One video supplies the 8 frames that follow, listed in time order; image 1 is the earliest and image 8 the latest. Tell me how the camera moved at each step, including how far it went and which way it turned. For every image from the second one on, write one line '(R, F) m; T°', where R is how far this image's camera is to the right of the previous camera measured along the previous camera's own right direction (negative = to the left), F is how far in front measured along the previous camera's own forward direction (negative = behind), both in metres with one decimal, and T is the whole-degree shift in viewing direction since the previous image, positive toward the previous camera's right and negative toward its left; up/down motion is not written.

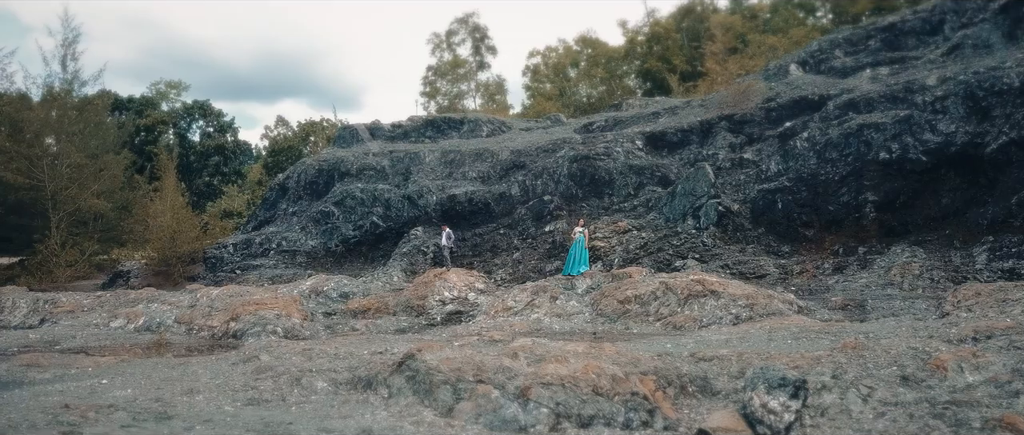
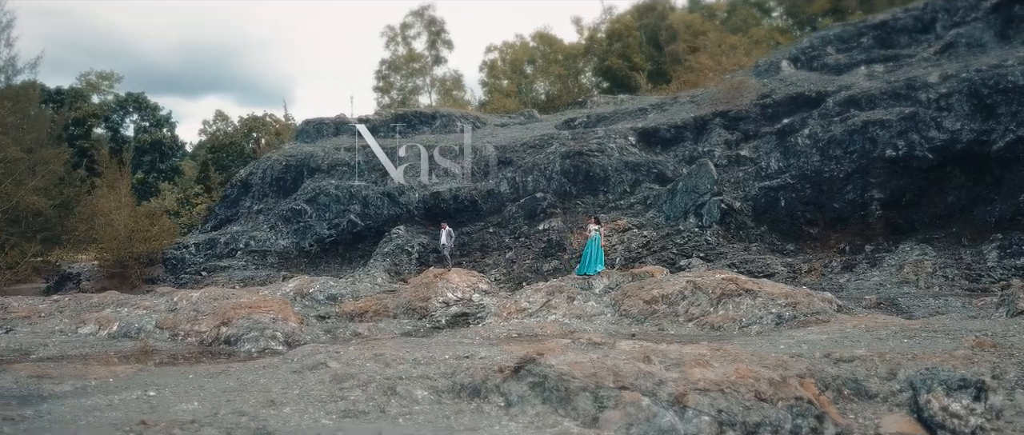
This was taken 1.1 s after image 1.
(-1.8, +0.8) m; +6°
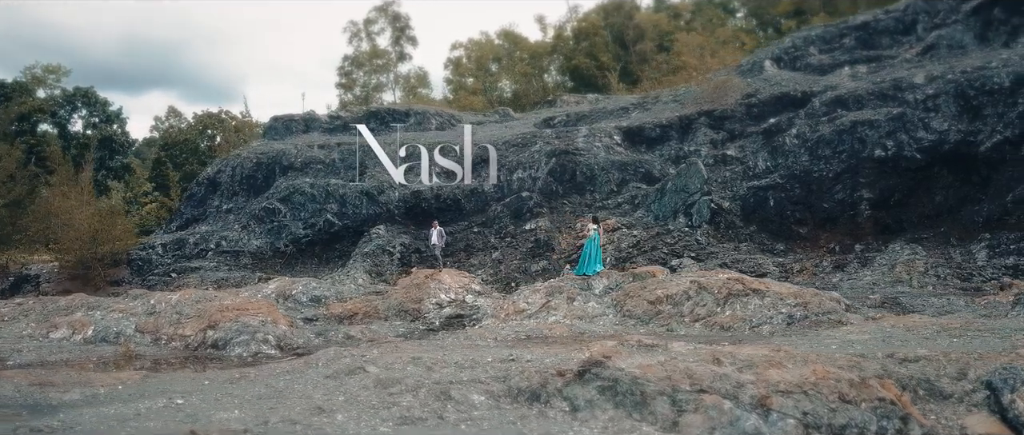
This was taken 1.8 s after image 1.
(-1.0, +0.3) m; +4°
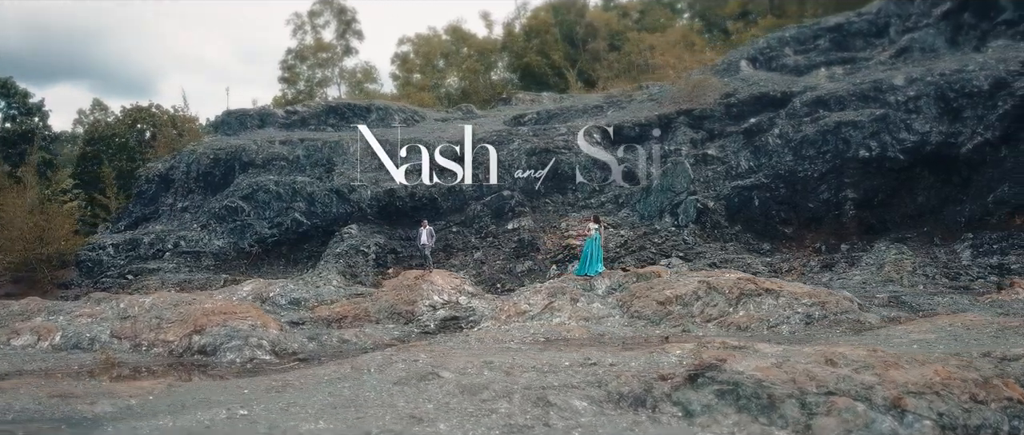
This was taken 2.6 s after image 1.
(-1.5, +0.5) m; +6°
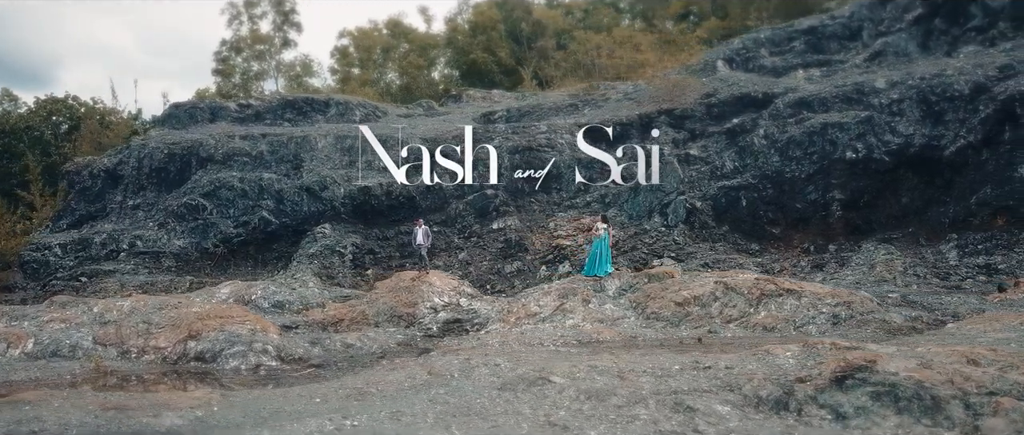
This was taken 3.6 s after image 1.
(-1.8, +0.6) m; +6°
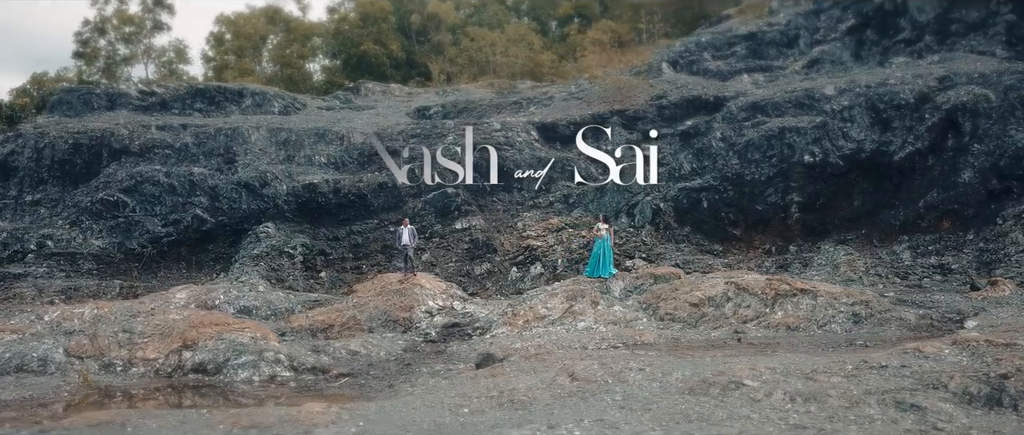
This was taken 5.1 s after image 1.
(-2.8, +0.9) m; +11°
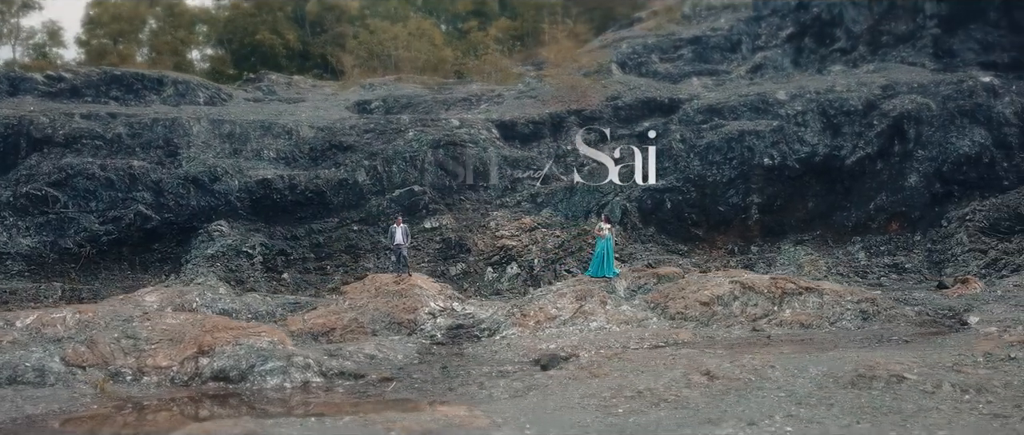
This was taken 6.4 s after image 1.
(-2.4, +0.6) m; +9°
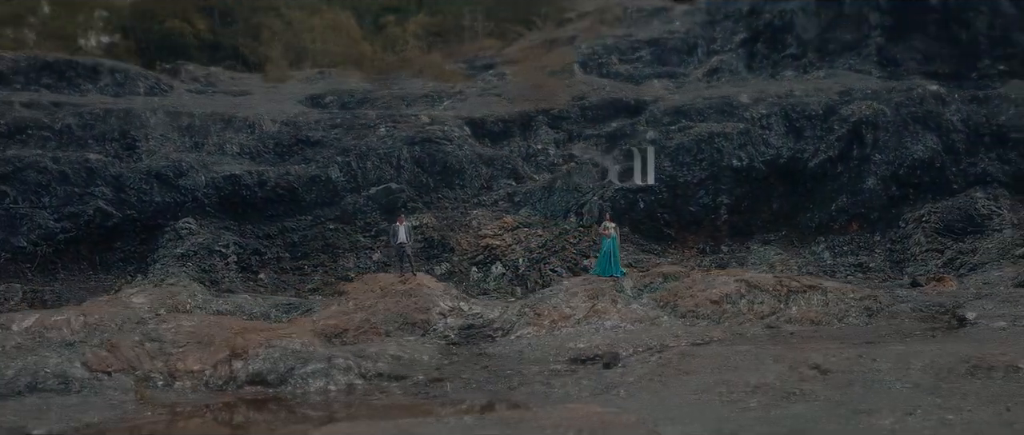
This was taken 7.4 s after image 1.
(-1.9, +0.4) m; +7°
